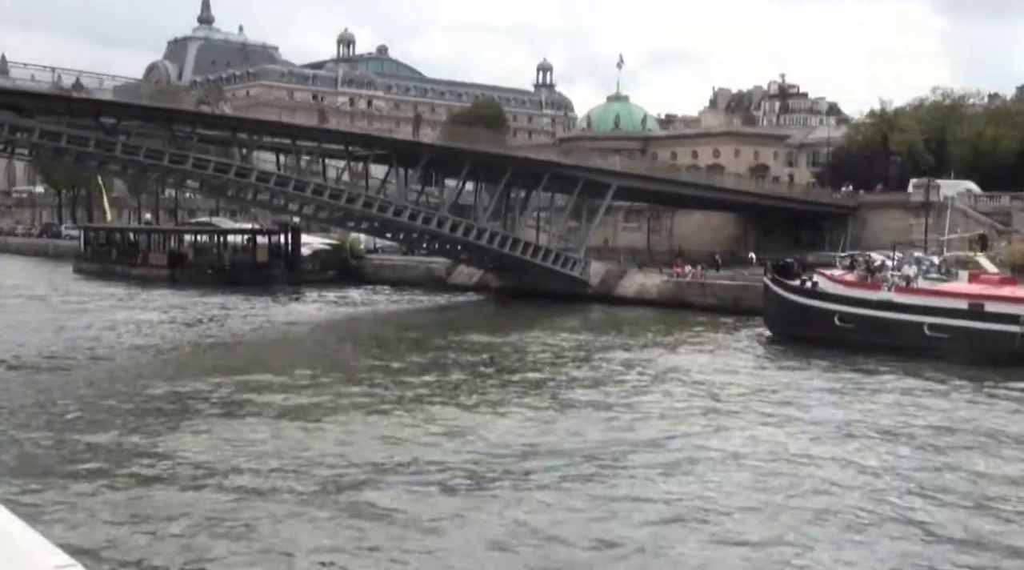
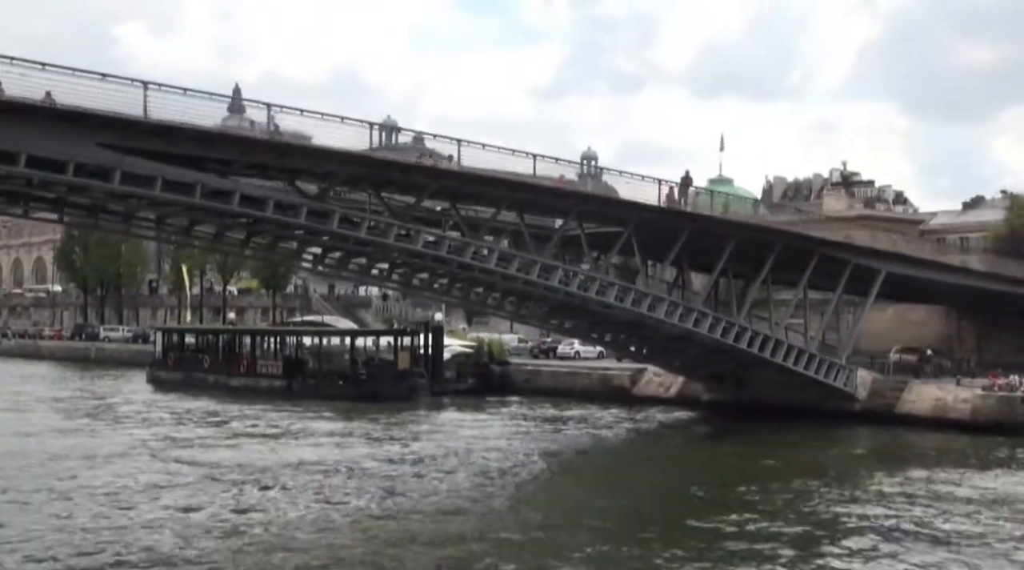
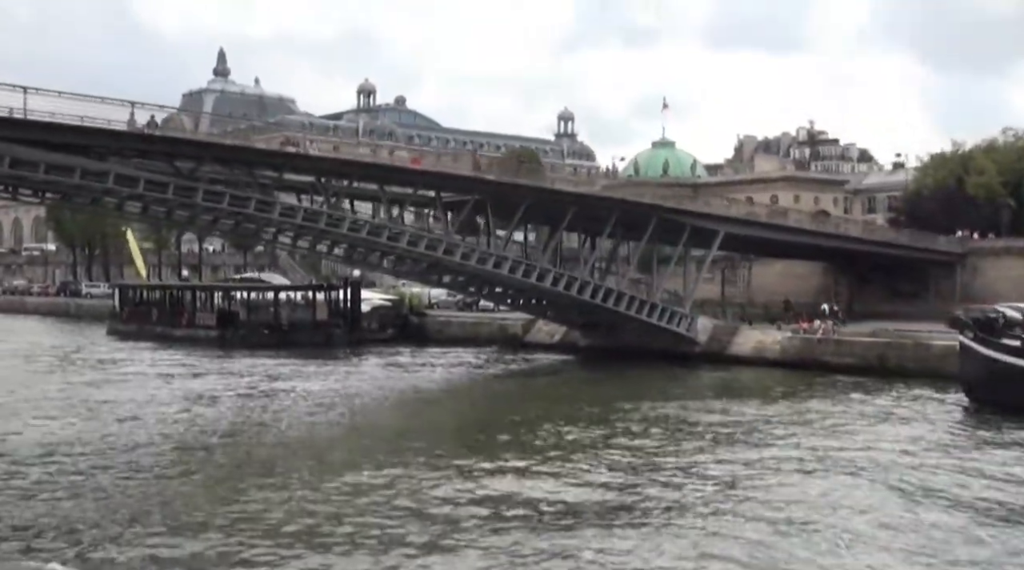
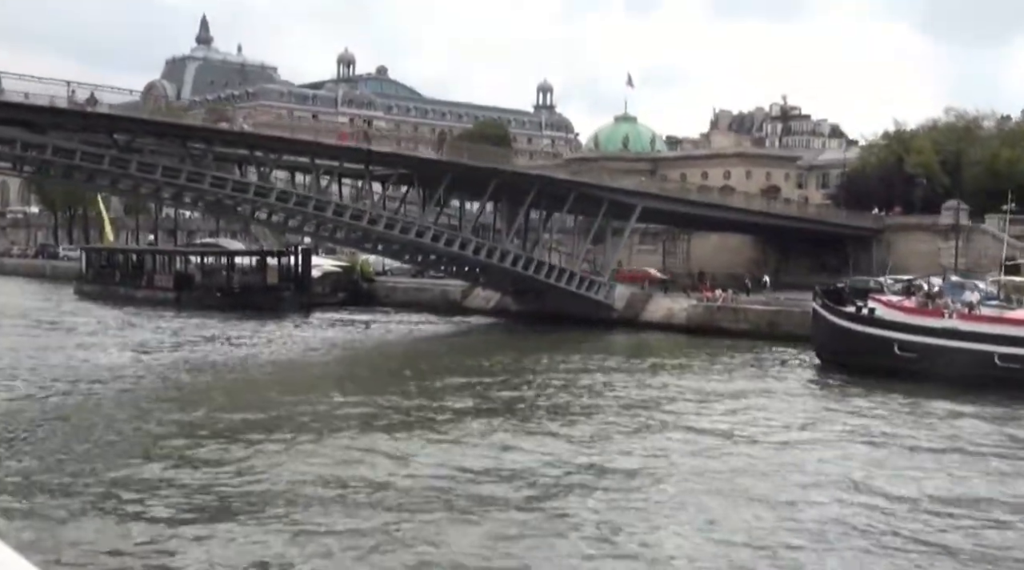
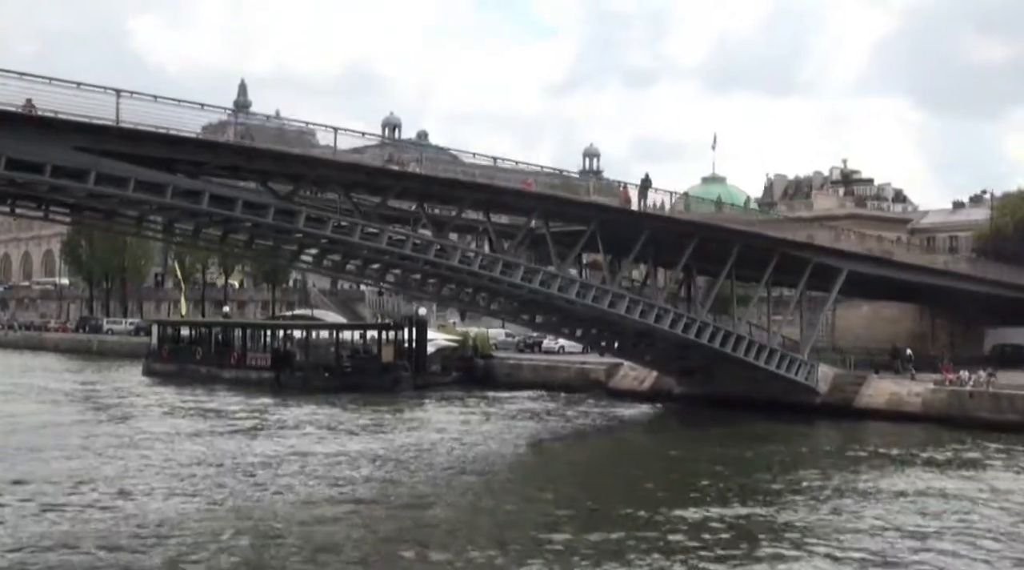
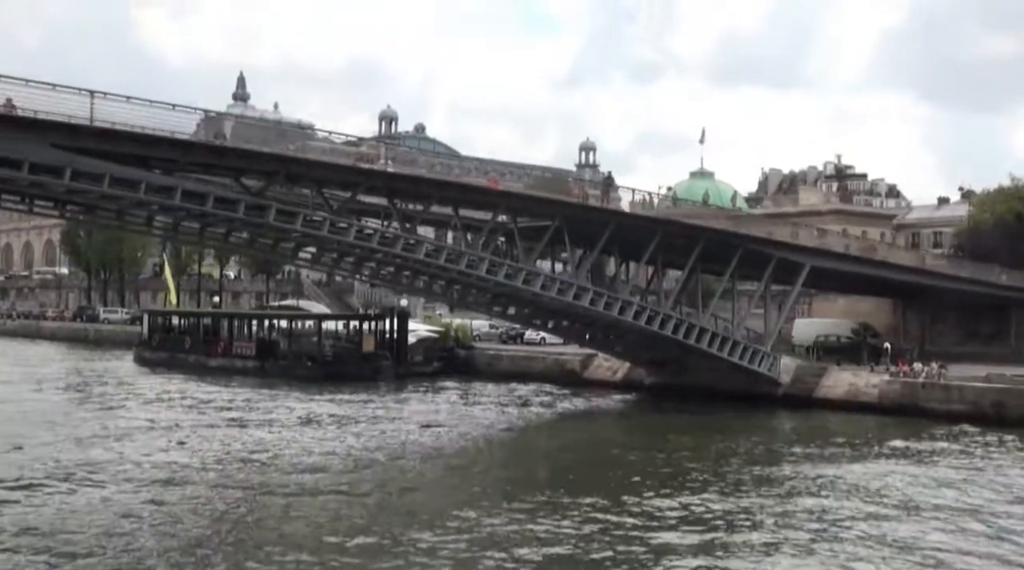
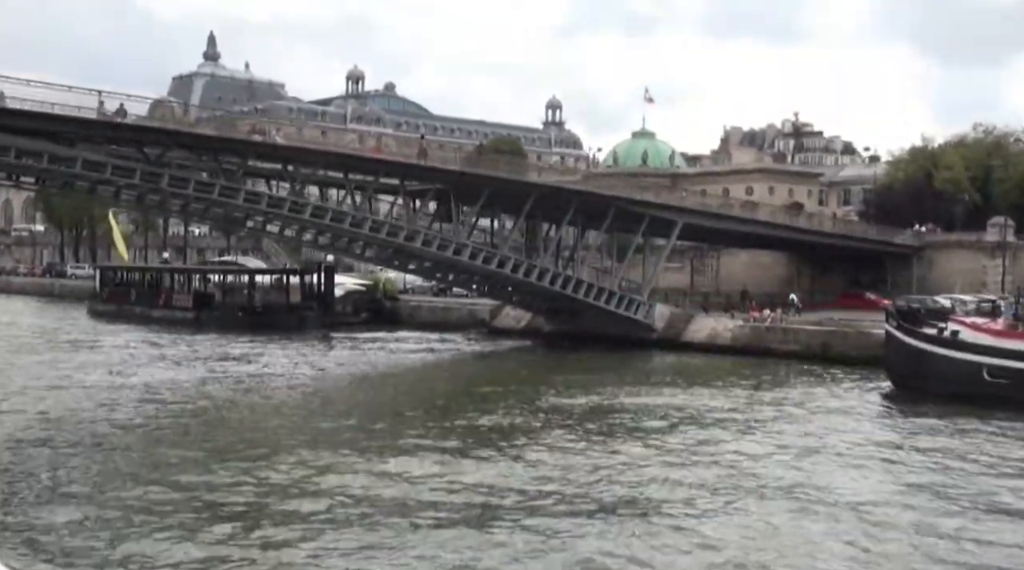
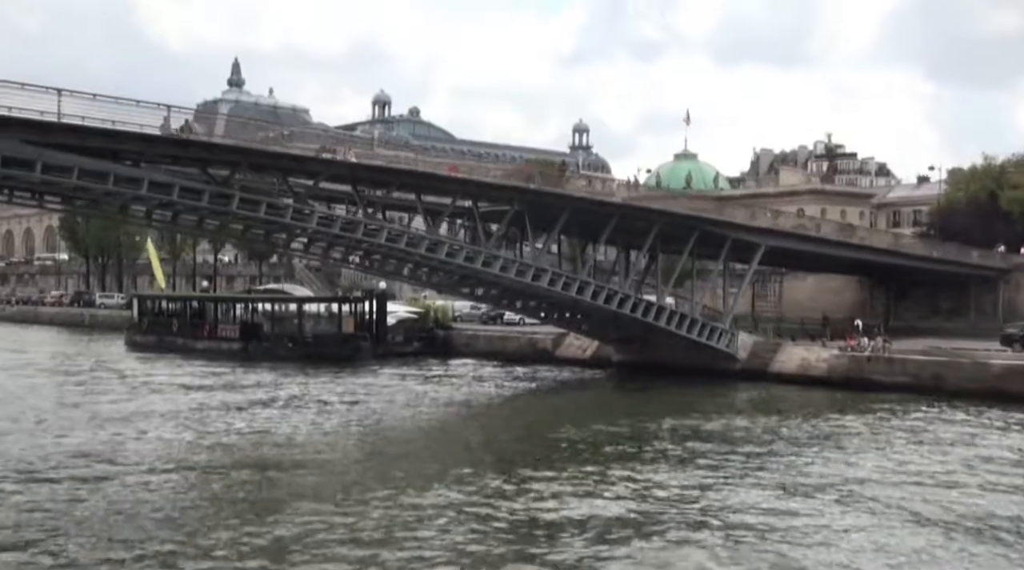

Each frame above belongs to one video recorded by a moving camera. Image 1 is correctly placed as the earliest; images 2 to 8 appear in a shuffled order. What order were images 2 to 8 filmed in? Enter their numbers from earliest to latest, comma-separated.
4, 7, 3, 8, 6, 5, 2
